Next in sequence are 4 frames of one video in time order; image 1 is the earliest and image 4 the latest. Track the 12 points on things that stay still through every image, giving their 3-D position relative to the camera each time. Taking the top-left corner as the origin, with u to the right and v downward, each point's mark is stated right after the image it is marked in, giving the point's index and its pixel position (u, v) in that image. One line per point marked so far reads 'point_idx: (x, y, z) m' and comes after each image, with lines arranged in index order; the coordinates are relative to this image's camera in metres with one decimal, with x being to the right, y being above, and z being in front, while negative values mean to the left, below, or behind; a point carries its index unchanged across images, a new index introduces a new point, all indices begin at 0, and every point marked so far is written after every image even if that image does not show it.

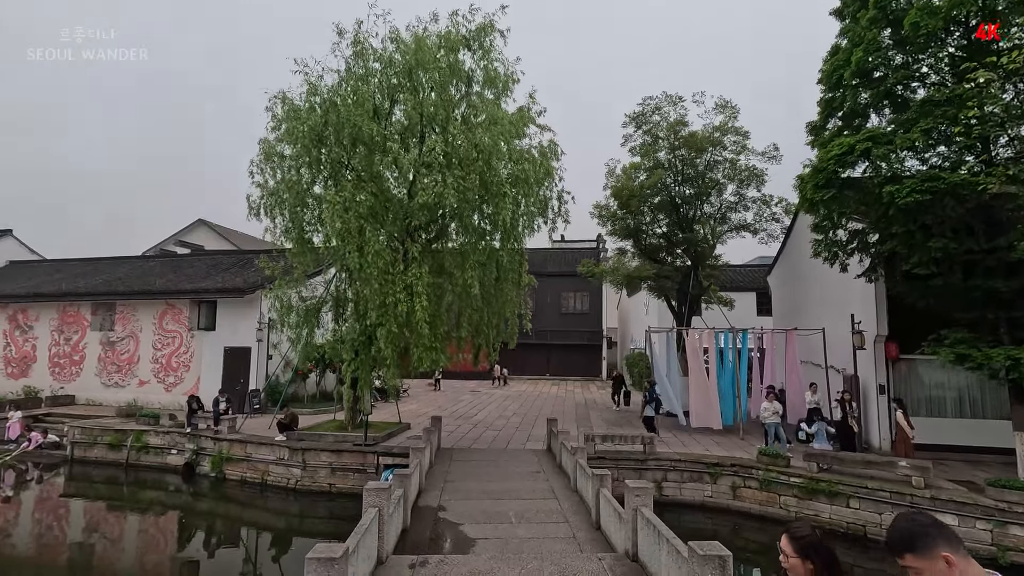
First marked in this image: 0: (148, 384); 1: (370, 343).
0: (-11.3, -3.0, +17.4) m
1: (-2.7, -0.9, +10.1) m
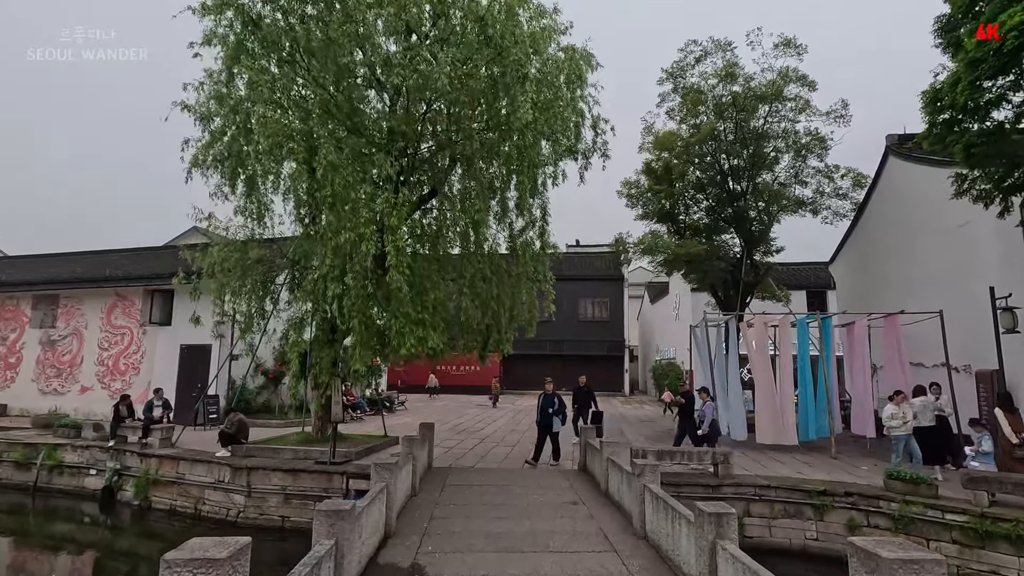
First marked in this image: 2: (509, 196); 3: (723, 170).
0: (-10.9, -2.7, +14.5) m
1: (-2.4, -0.3, +7.2) m
2: (0.0, +1.4, +8.6) m
3: (+5.6, +3.1, +14.9) m
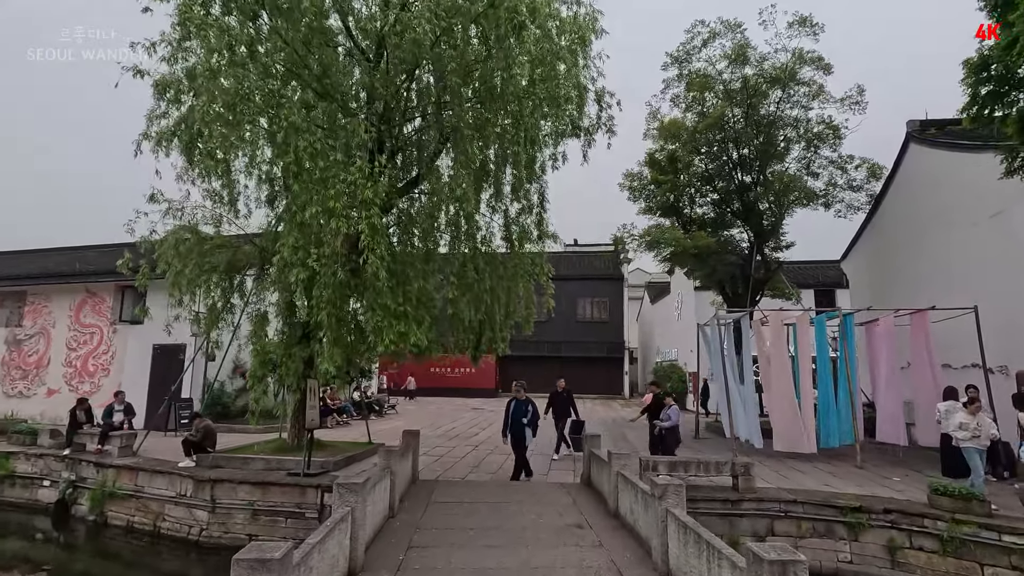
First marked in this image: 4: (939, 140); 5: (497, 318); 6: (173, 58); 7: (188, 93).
0: (-11.0, -2.6, +13.6) m
1: (-2.4, -0.2, +6.3) m
2: (-0.1, +1.5, +7.7) m
3: (+5.5, +3.2, +14.1) m
4: (+8.4, +2.9, +11.0) m
5: (-0.2, -0.4, +7.9) m
6: (-4.2, +2.8, +6.9) m
7: (-3.8, +2.3, +6.6) m
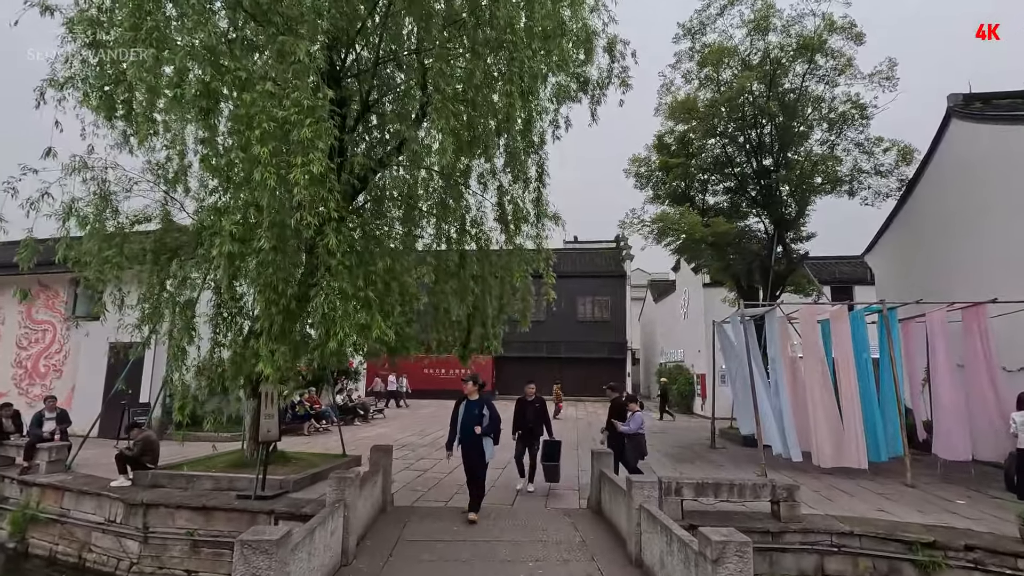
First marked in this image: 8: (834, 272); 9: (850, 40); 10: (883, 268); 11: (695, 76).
0: (-11.1, -2.4, +12.3) m
1: (-2.5, 0.0, +5.1) m
2: (-0.2, +1.7, +6.4) m
3: (+5.4, +3.3, +12.9) m
4: (+8.3, +3.1, +9.7) m
5: (-0.3, -0.3, +6.6) m
6: (-4.3, +3.0, +5.7) m
7: (-3.9, +2.5, +5.3) m
8: (+9.8, +0.5, +16.8) m
9: (+6.8, +5.0, +11.3) m
10: (+9.0, +0.5, +13.4) m
11: (+4.2, +4.8, +12.7) m
